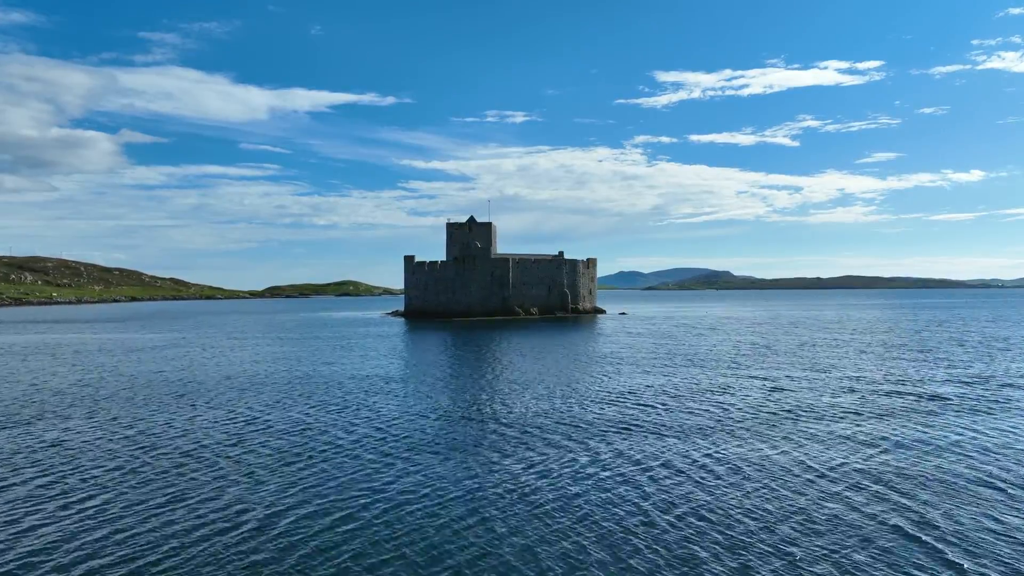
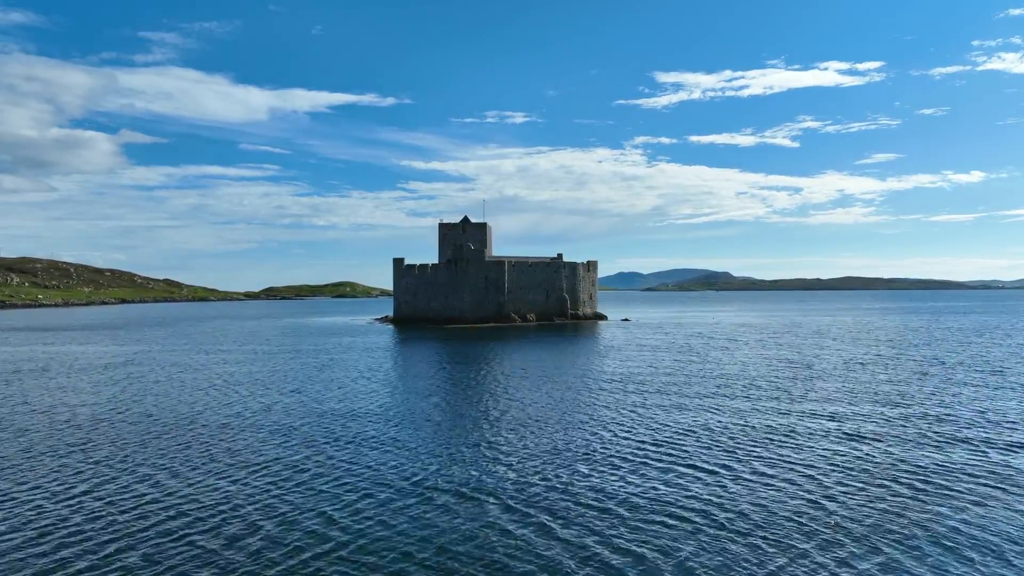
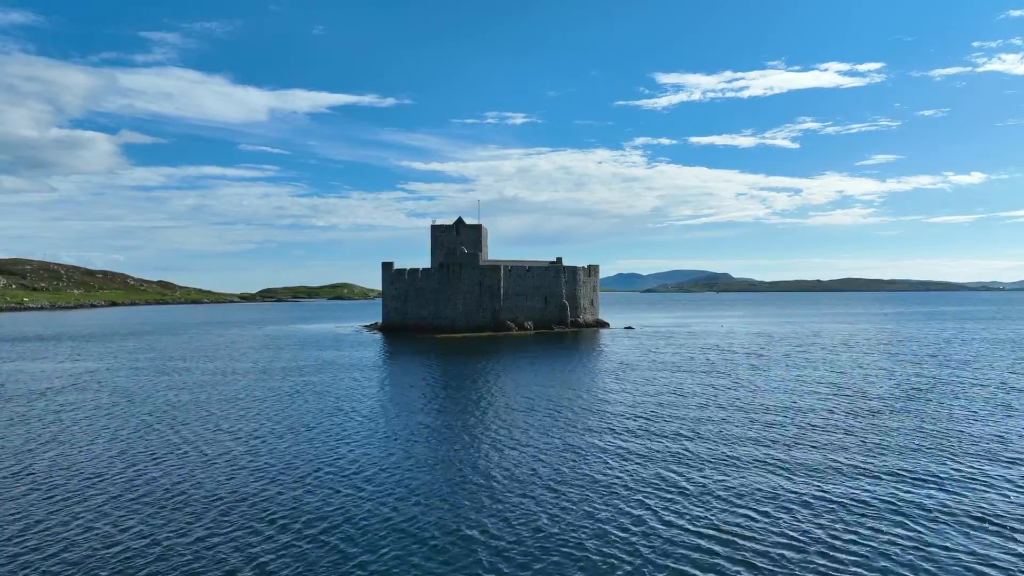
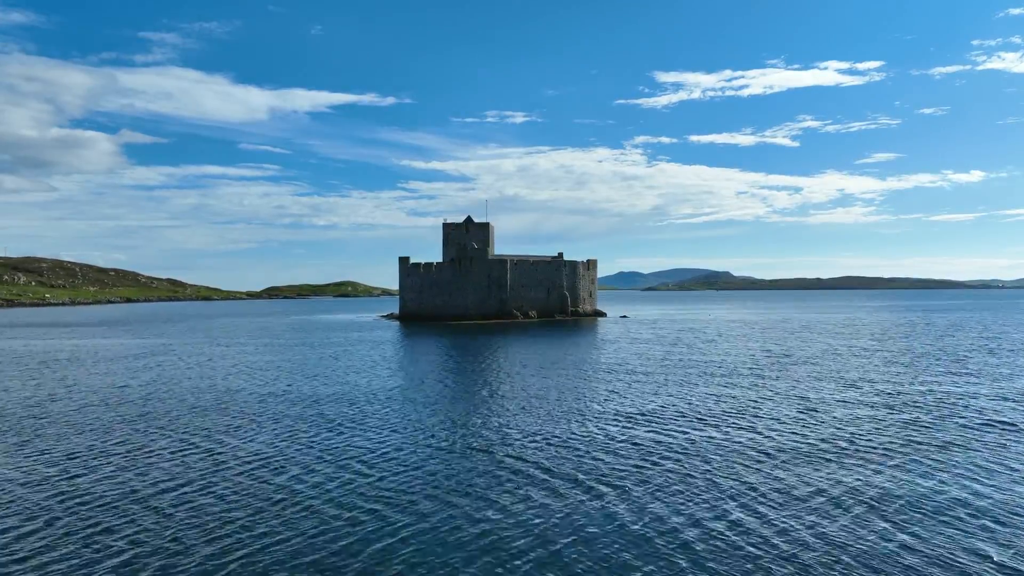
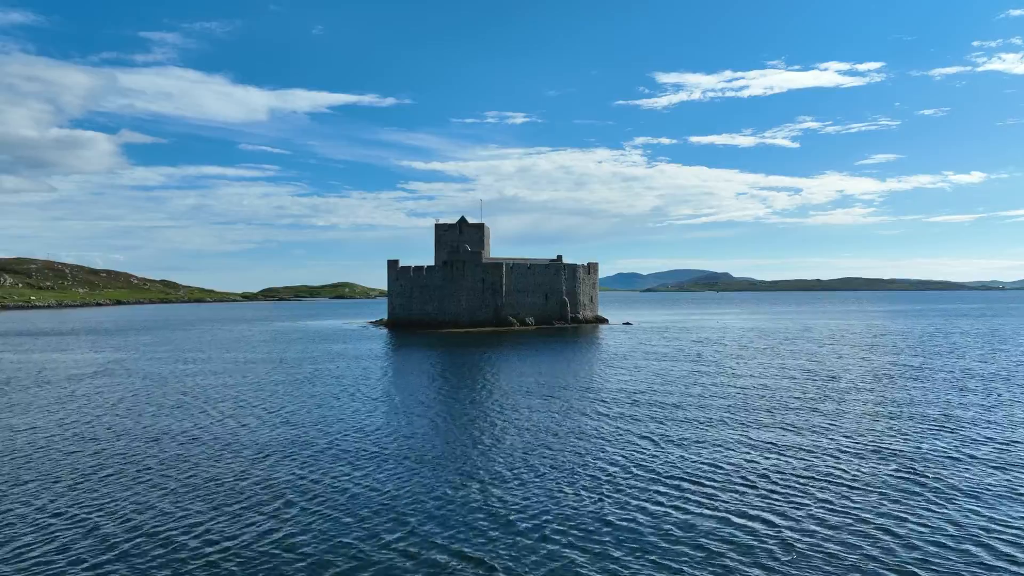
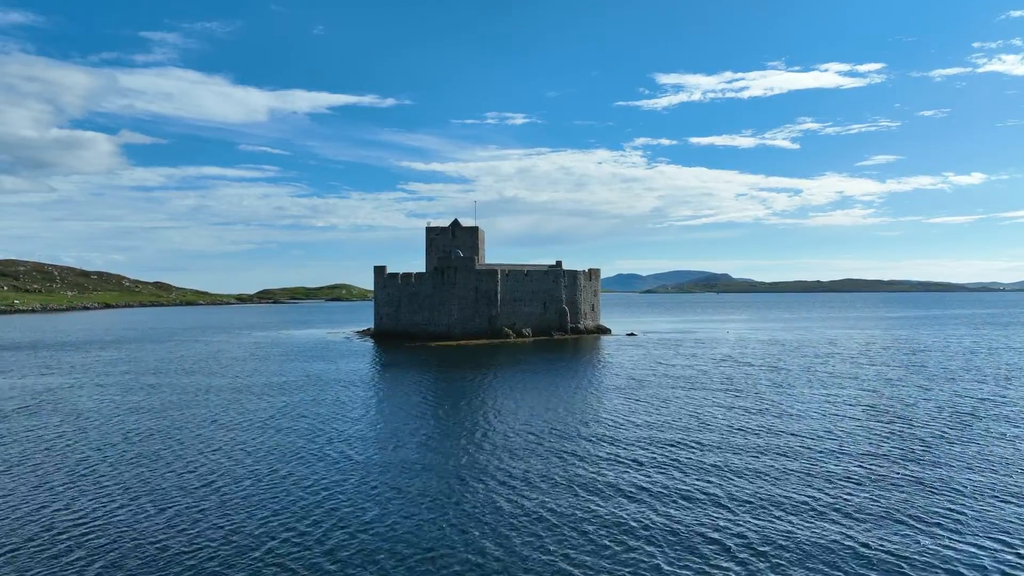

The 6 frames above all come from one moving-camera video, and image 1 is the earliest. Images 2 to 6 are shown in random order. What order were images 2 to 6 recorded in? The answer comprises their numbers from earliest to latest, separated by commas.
4, 2, 5, 3, 6
